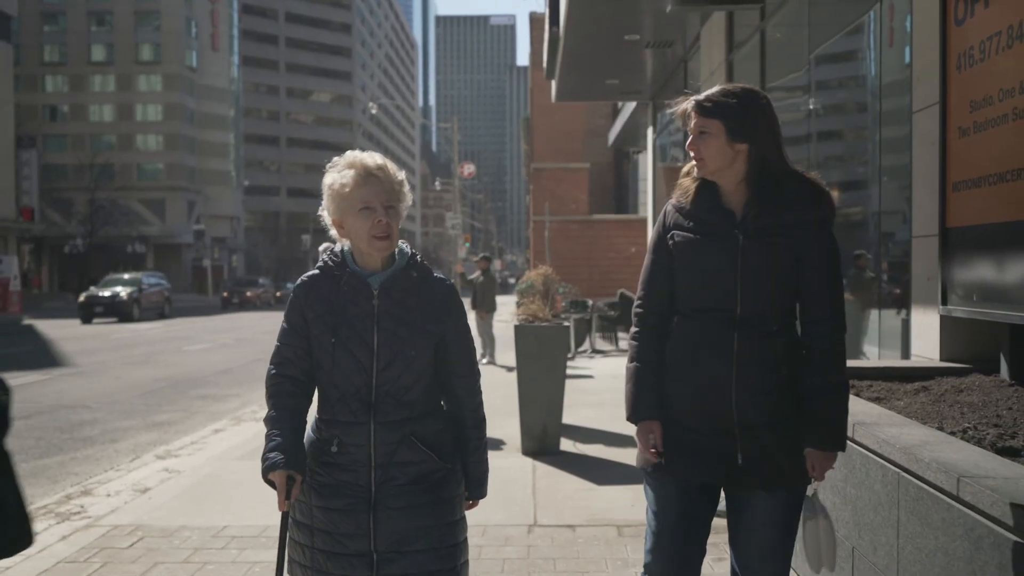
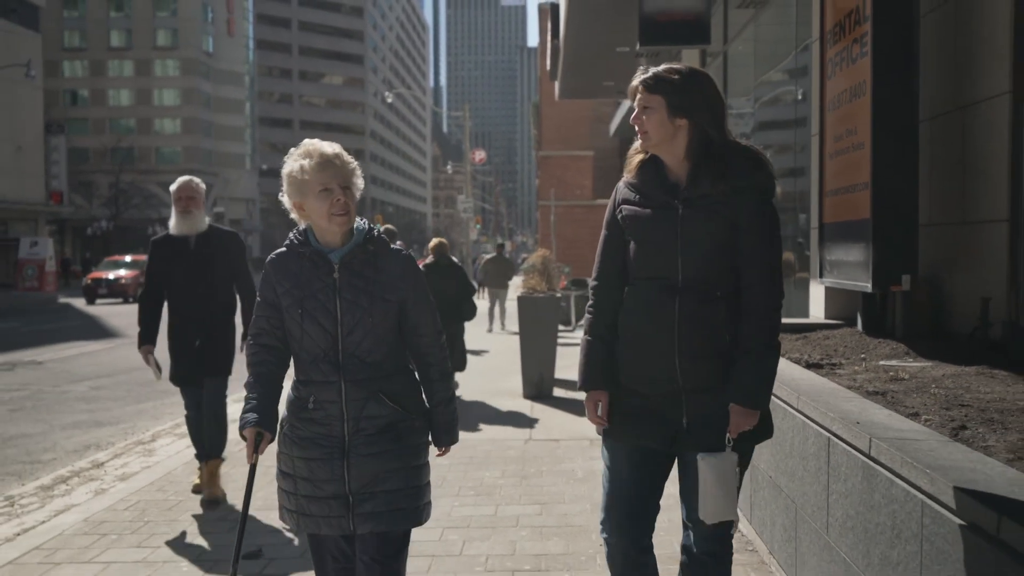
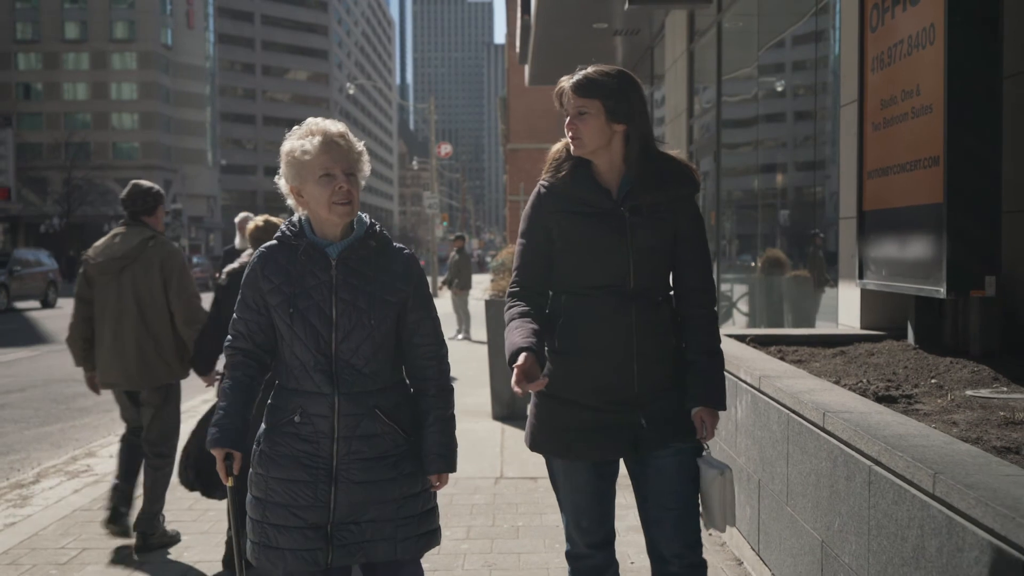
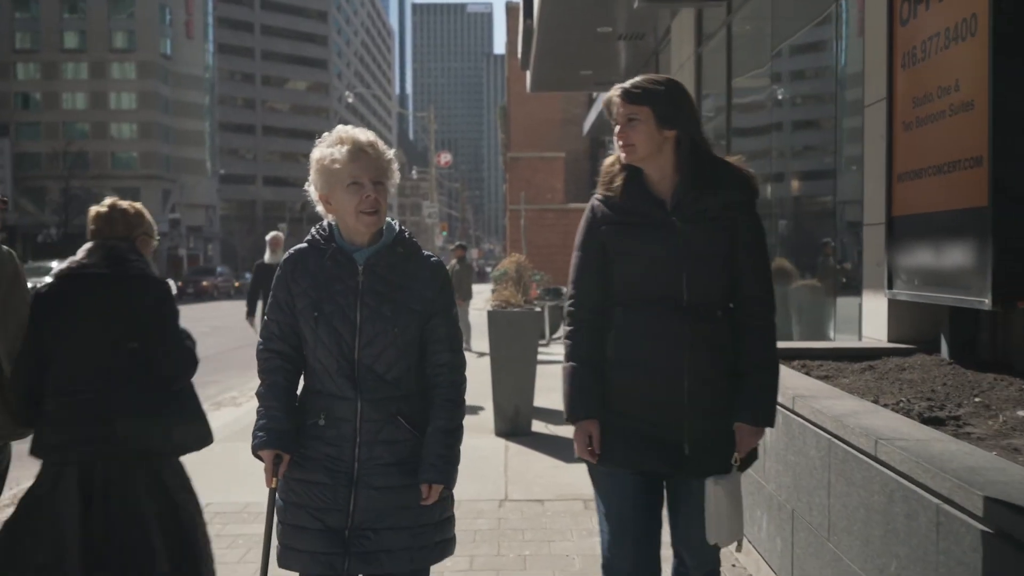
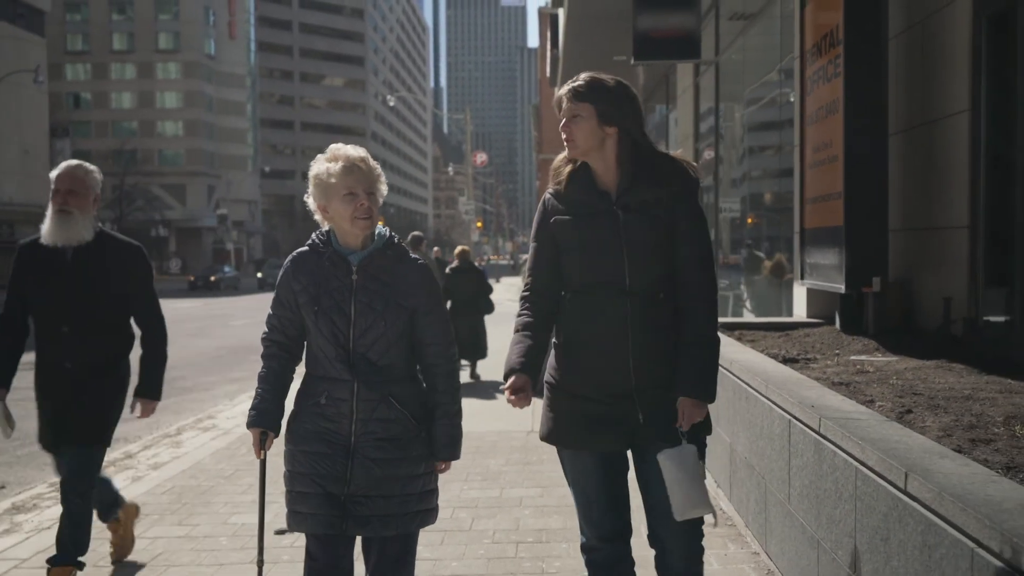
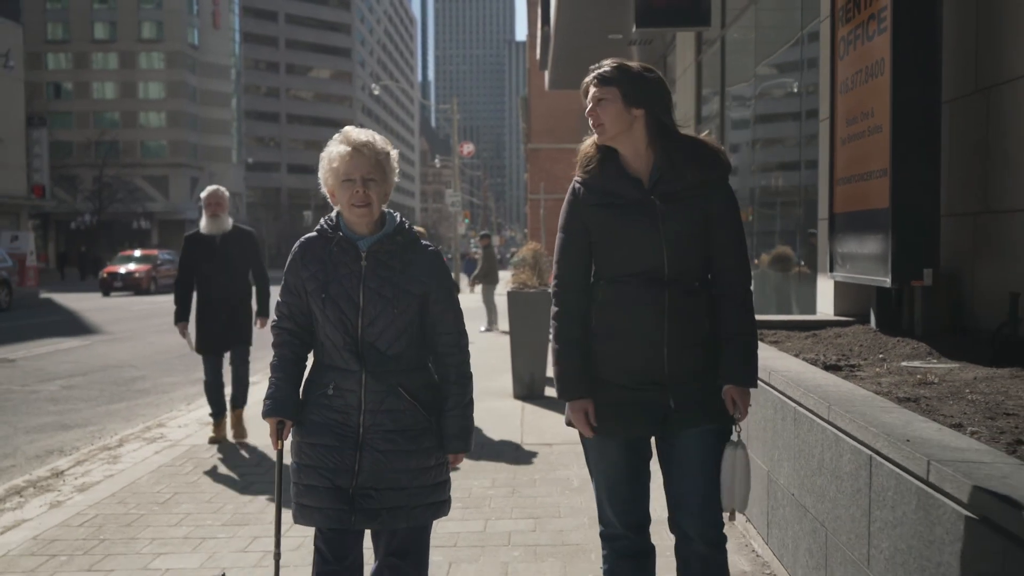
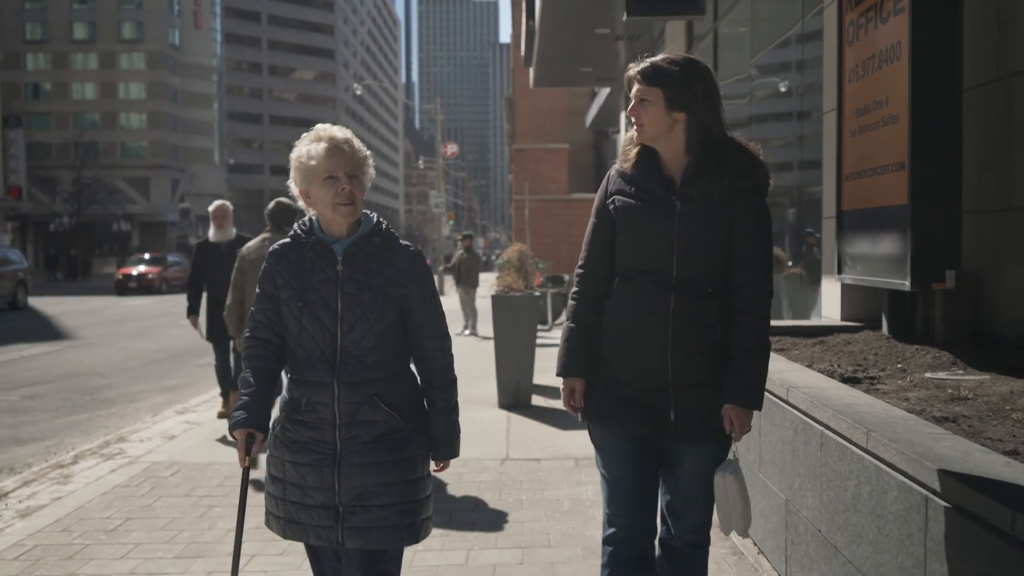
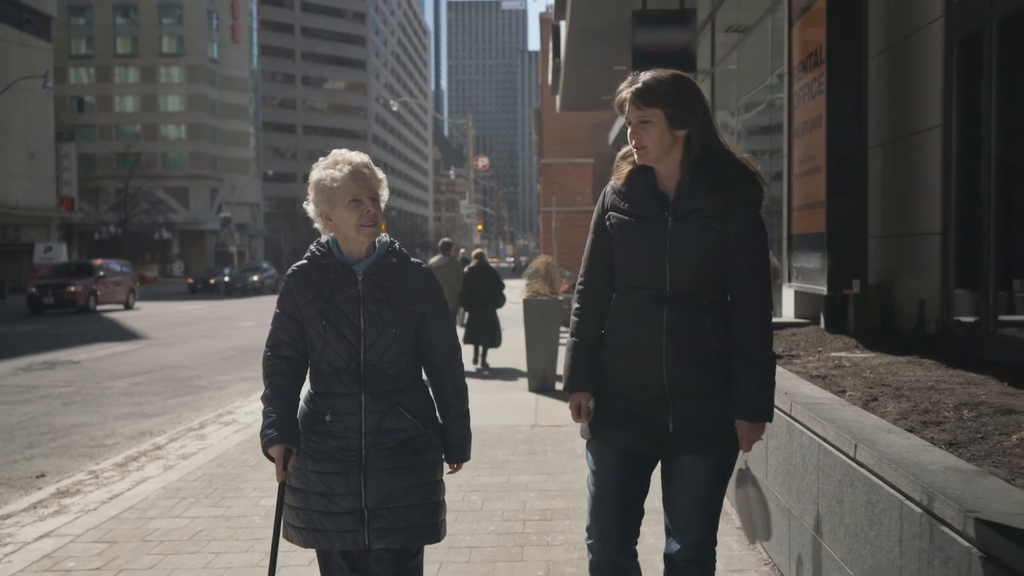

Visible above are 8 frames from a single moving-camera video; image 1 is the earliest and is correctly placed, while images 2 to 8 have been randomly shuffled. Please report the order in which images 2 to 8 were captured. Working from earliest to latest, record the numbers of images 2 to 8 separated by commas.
4, 3, 7, 6, 2, 5, 8
